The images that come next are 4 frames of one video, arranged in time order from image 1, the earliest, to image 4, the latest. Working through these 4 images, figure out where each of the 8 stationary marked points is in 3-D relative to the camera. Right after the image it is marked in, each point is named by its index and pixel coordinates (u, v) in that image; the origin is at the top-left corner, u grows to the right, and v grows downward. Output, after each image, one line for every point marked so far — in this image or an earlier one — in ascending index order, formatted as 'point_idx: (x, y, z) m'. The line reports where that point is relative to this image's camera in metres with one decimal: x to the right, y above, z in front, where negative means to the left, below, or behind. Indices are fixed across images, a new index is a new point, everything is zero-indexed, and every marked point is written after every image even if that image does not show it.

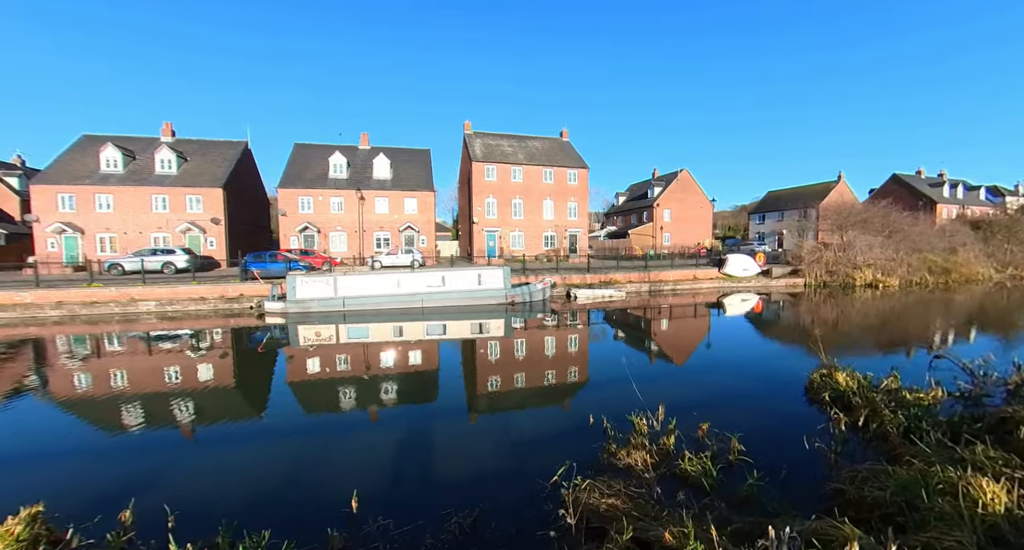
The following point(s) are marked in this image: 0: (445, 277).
0: (-2.1, -0.1, +14.2) m
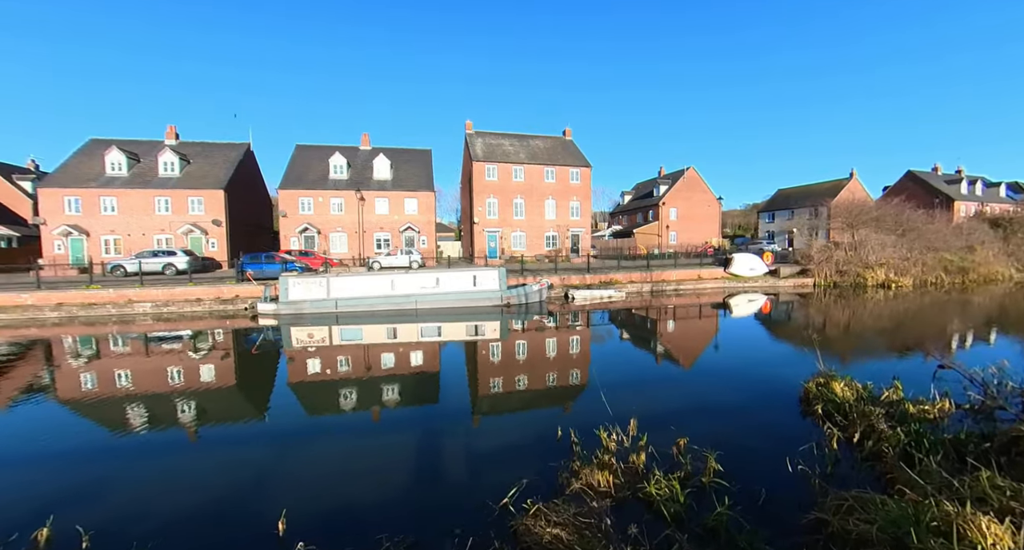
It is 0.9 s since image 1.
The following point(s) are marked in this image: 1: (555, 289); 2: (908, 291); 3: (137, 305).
0: (-2.2, -0.1, +14.0) m
1: (+1.4, -0.5, +17.0) m
2: (+15.8, -0.6, +18.6) m
3: (-10.8, -0.9, +13.4) m
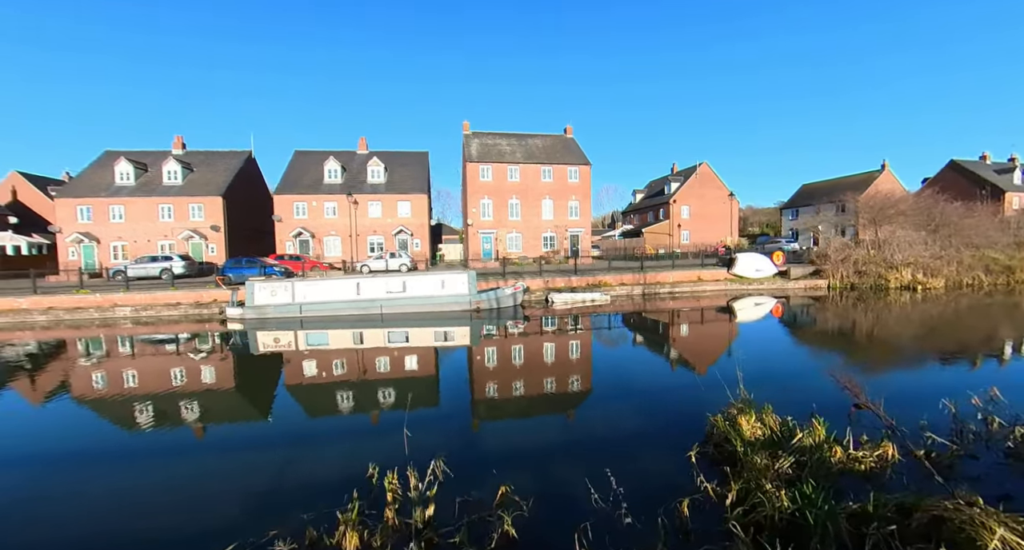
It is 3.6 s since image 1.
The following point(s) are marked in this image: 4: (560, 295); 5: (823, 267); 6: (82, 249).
0: (-3.1, -0.2, +13.8) m
1: (+0.8, -0.6, +16.3) m
2: (+15.3, -0.7, +16.7) m
3: (-11.7, -1.0, +13.9) m
4: (+1.7, -0.7, +15.7) m
5: (+12.9, +0.3, +19.1) m
6: (-17.4, +1.0, +18.8) m
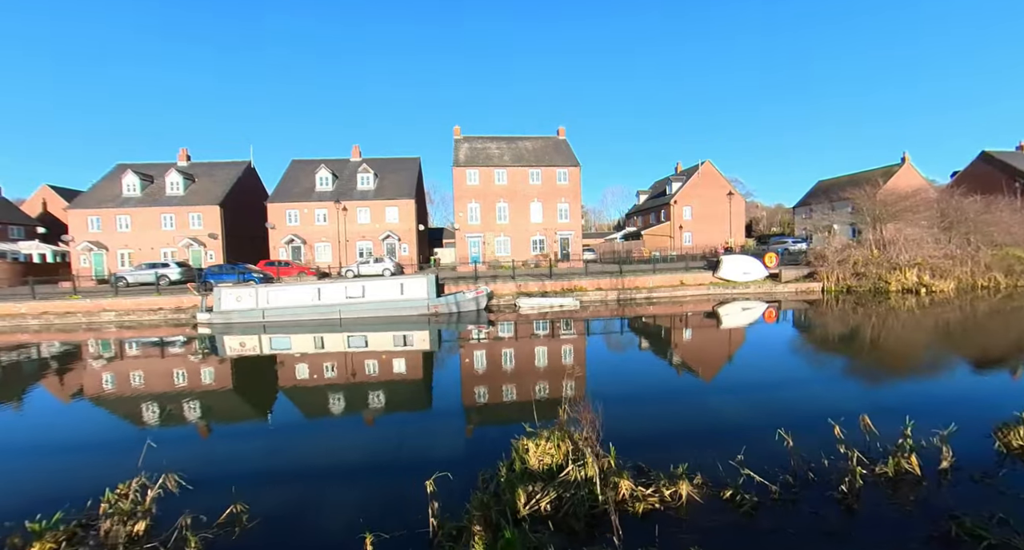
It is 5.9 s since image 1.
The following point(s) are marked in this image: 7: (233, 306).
0: (-4.2, -0.4, +13.9) m
1: (-0.1, -0.7, +16.1) m
2: (+14.4, -0.7, +15.4) m
3: (-12.7, -1.2, +14.7) m
4: (+0.7, -0.8, +15.4) m
5: (+12.1, +0.2, +18.0) m
6: (-18.0, +0.8, +20.1) m
7: (-8.1, -0.9, +13.8) m
